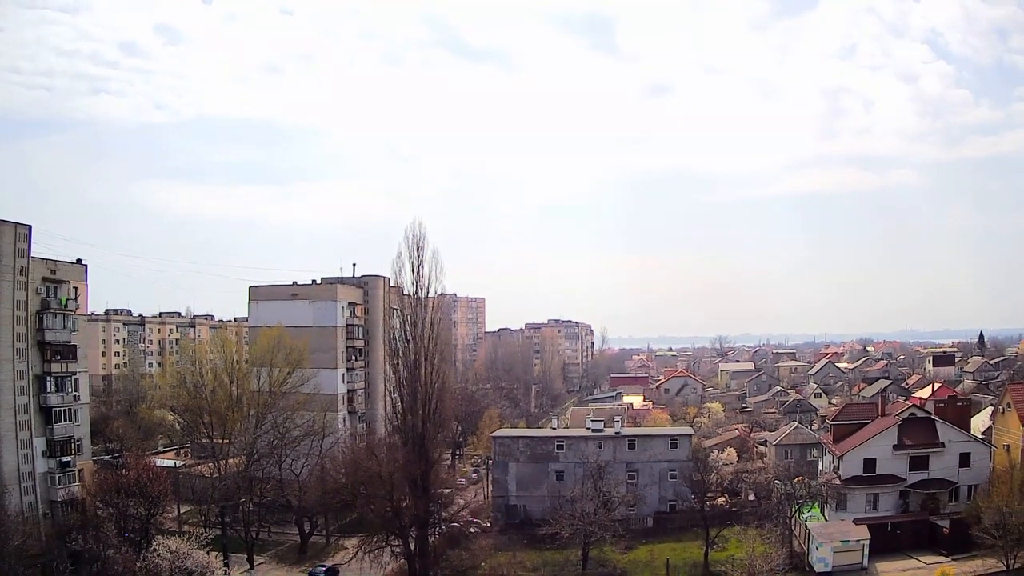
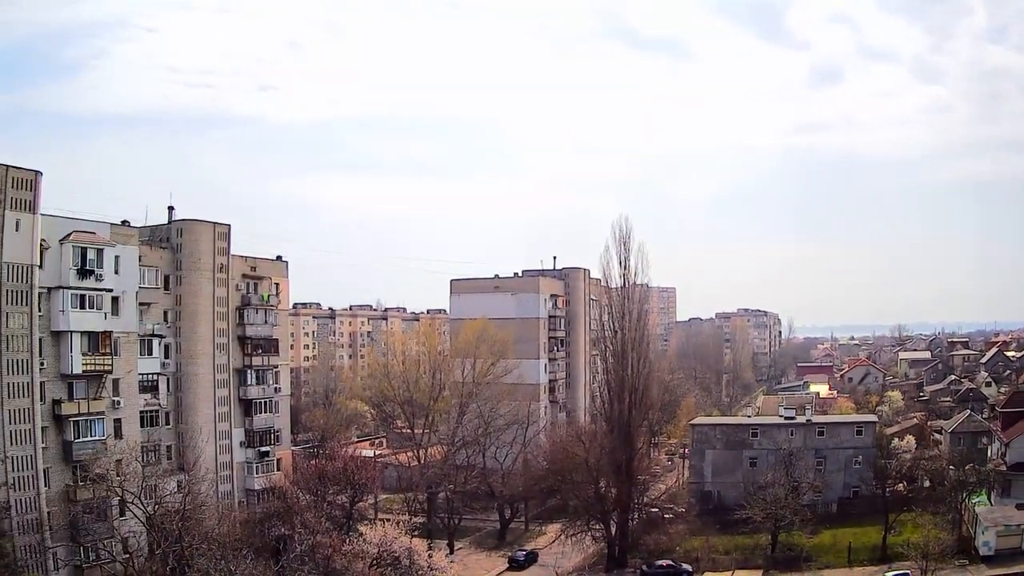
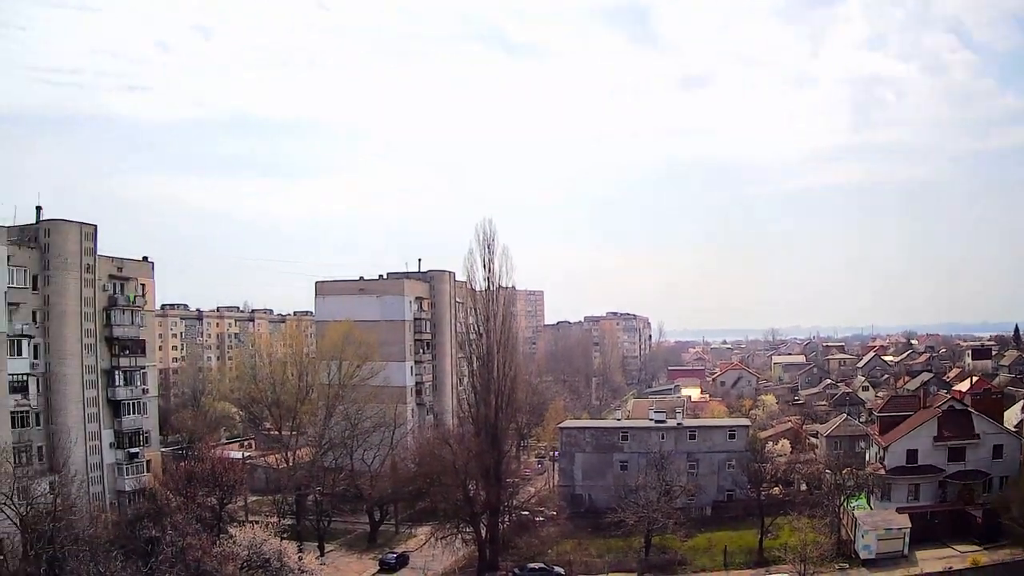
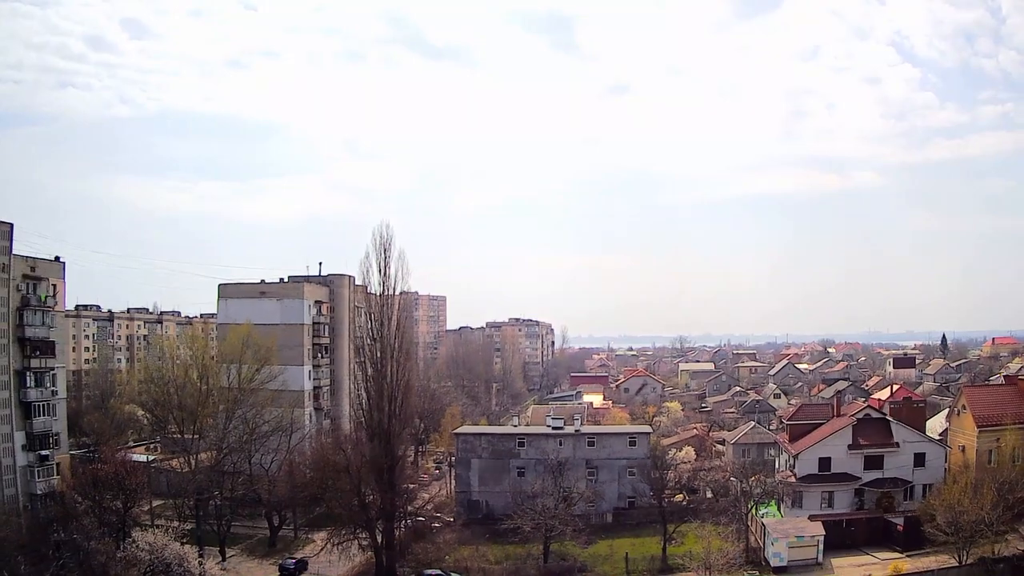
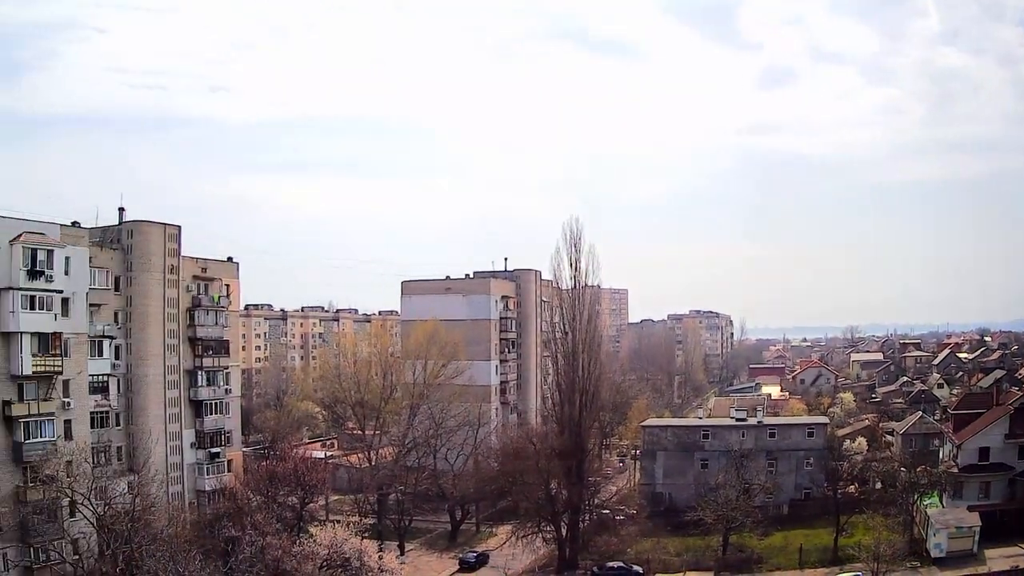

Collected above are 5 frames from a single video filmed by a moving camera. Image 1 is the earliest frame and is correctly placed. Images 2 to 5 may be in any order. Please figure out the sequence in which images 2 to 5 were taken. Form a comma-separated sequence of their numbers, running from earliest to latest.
4, 3, 5, 2
